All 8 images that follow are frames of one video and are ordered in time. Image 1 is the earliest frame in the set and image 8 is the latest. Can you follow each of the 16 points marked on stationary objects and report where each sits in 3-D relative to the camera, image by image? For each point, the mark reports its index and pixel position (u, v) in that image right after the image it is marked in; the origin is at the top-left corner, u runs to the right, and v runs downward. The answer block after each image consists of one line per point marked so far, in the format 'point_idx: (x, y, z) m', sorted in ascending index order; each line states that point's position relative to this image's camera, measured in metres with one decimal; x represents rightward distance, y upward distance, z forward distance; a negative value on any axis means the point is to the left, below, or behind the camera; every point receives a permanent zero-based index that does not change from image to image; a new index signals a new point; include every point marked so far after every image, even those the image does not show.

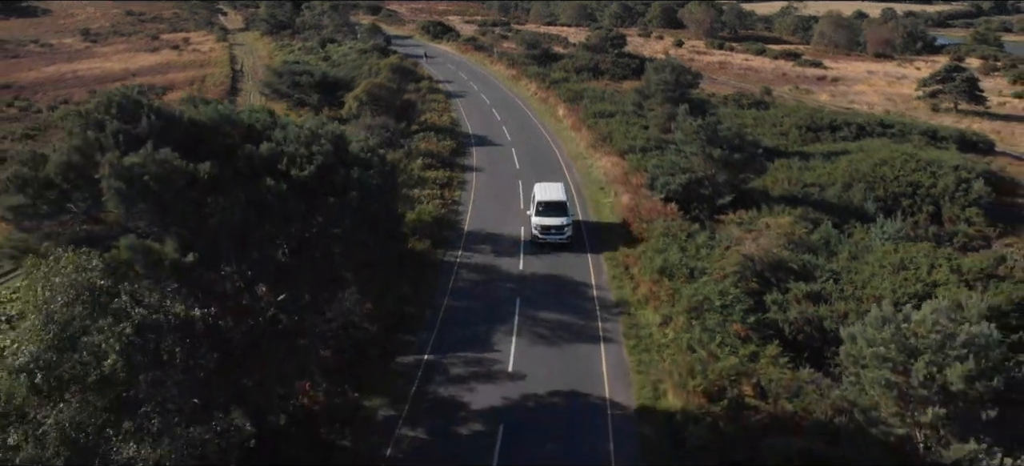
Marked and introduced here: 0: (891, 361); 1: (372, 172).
0: (+8.3, -2.6, +17.0) m
1: (-3.6, +2.0, +20.6) m
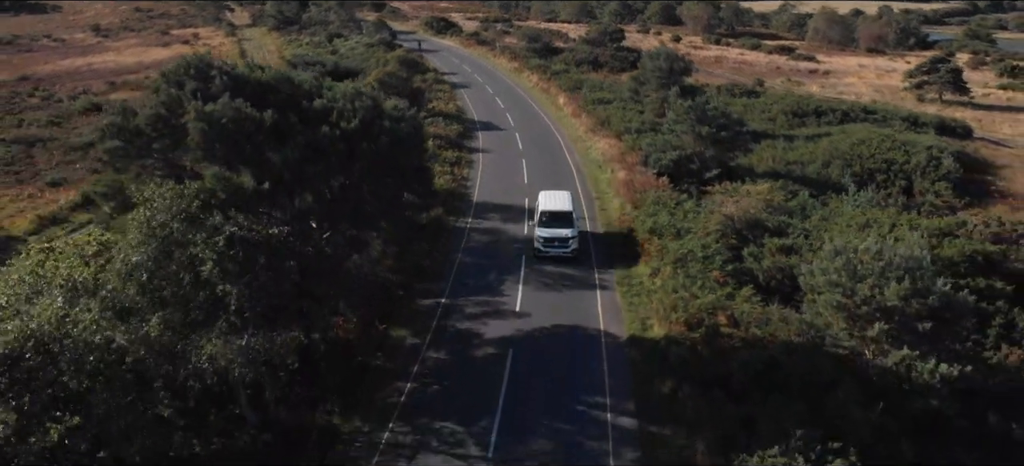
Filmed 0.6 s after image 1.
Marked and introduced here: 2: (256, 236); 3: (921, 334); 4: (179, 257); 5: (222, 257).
0: (+8.5, -1.2, +20.0) m
1: (-3.3, +3.4, +23.6) m
2: (-5.4, +0.1, +16.7) m
3: (+10.0, -2.4, +19.2) m
4: (-6.7, -0.5, +15.5) m
5: (-5.9, -0.3, +15.7) m
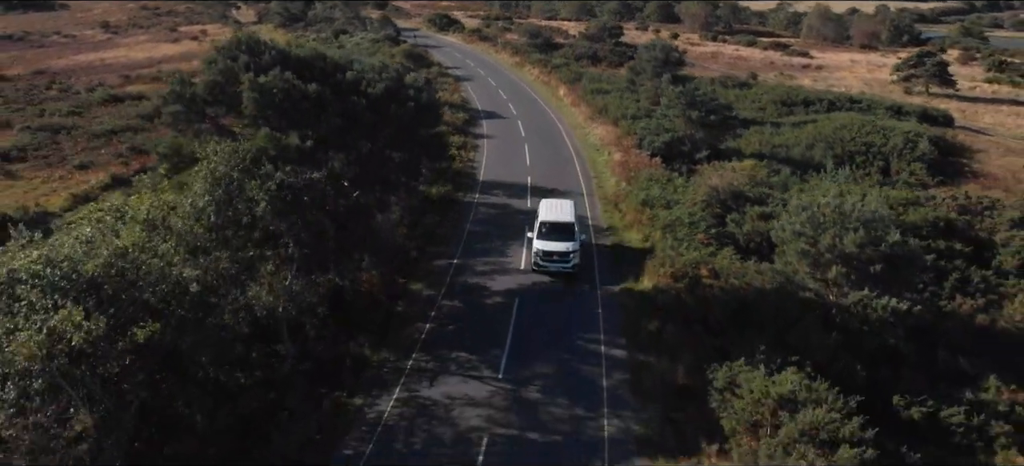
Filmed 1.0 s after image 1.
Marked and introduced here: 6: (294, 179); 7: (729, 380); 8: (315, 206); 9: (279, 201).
0: (+8.7, 0.0, +22.6) m
1: (-3.2, +4.6, +26.3) m
2: (-5.2, +1.4, +19.4) m
3: (+10.1, -1.2, +21.9) m
4: (-6.5, +0.8, +18.2) m
5: (-5.7, +0.9, +18.4) m
6: (-5.3, +1.5, +19.2) m
7: (+4.7, -3.1, +16.5) m
8: (-5.0, +0.8, +19.9) m
9: (-5.5, +0.9, +18.6) m
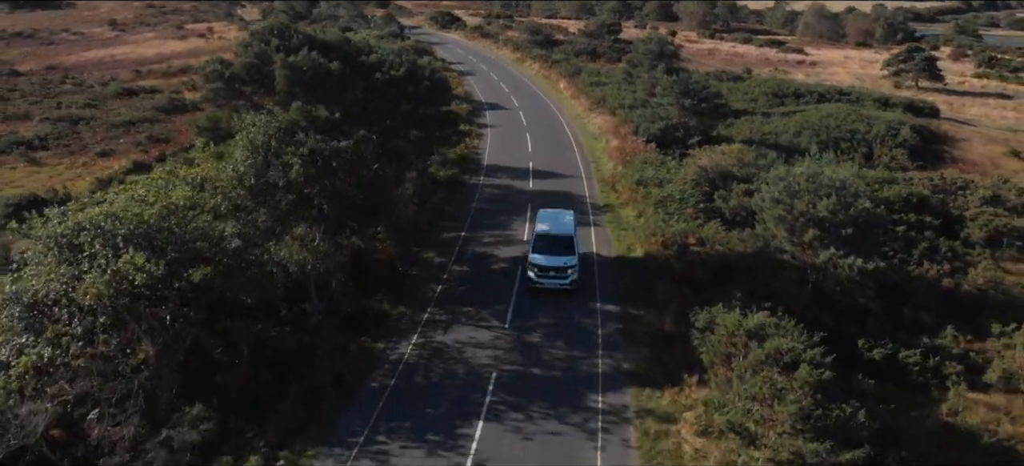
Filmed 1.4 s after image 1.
0: (+8.8, +1.0, +24.9) m
1: (-3.0, +5.6, +28.5) m
2: (-5.1, +2.4, +21.6) m
3: (+10.3, -0.1, +24.1) m
4: (-6.4, +1.8, +20.5) m
5: (-5.6, +1.9, +20.7) m
6: (-5.2, +2.5, +21.5) m
7: (+4.8, -2.1, +18.8) m
8: (-4.9, +1.8, +22.1) m
9: (-5.4, +1.9, +20.8) m
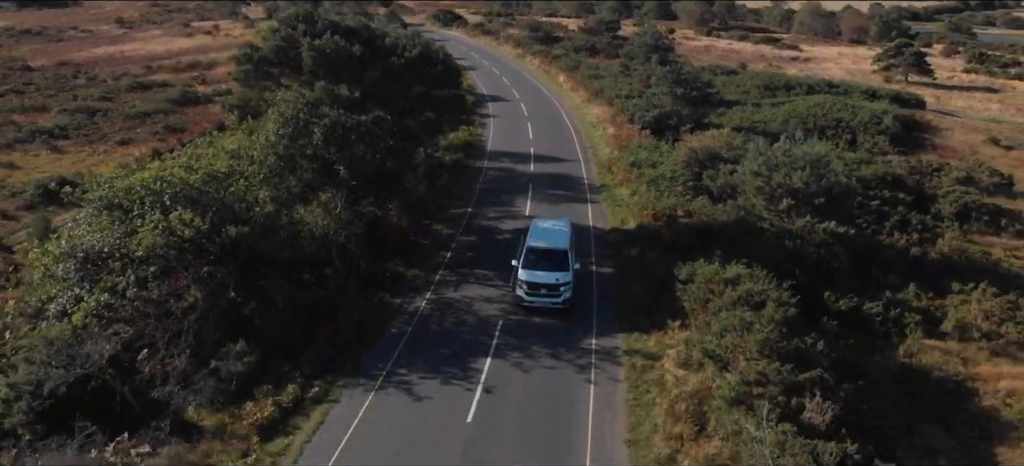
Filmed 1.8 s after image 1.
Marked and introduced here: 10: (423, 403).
0: (+8.9, +2.0, +27.1) m
1: (-2.9, +6.7, +30.8) m
2: (-5.0, +3.4, +23.9) m
3: (+10.4, +0.9, +26.4) m
4: (-6.2, +2.8, +22.7) m
5: (-5.5, +3.0, +22.9) m
6: (-5.1, +3.5, +23.8) m
7: (+4.9, -1.1, +21.0) m
8: (-4.8, +2.9, +24.4) m
9: (-5.3, +2.9, +23.1) m
10: (-2.1, -3.9, +17.6) m
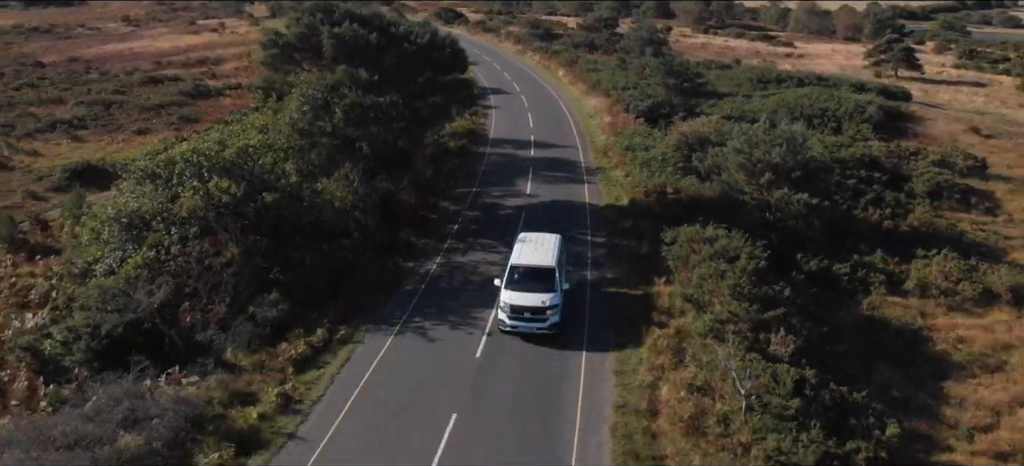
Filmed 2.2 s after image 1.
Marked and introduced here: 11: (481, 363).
0: (+9.0, +3.1, +29.4) m
1: (-2.9, +7.7, +33.1) m
2: (-4.9, +4.5, +26.1) m
3: (+10.4, +1.9, +28.7) m
4: (-6.2, +3.8, +25.0) m
5: (-5.4, +4.0, +25.2) m
6: (-5.0, +4.5, +26.0) m
7: (+5.0, 0.0, +23.3) m
8: (-4.7, +3.9, +26.6) m
9: (-5.2, +4.0, +25.4) m
10: (-2.0, -2.9, +19.8) m
11: (-0.8, -3.2, +18.9) m
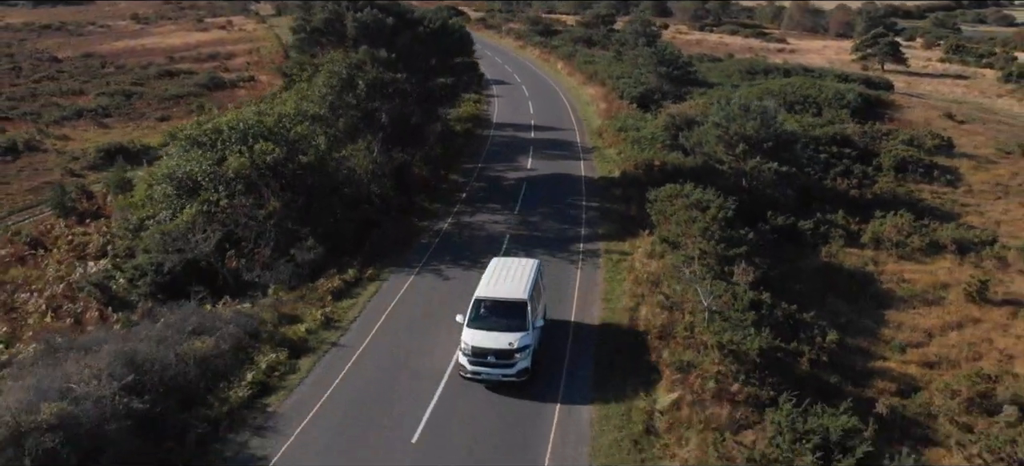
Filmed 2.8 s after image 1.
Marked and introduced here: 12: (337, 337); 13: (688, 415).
0: (+9.1, +4.5, +32.6) m
1: (-2.8, +9.1, +36.3) m
2: (-4.9, +5.9, +29.3) m
3: (+10.5, +3.4, +31.9) m
4: (-6.1, +5.3, +28.2) m
5: (-5.3, +5.4, +28.4) m
6: (-5.0, +6.0, +29.2) m
7: (+5.1, +1.4, +26.5) m
8: (-4.6, +5.3, +29.9) m
9: (-5.1, +5.4, +28.6) m
10: (-2.0, -1.5, +23.0) m
11: (-0.7, -1.8, +22.1) m
12: (-4.5, -2.7, +19.7) m
13: (+3.5, -3.7, +15.4) m
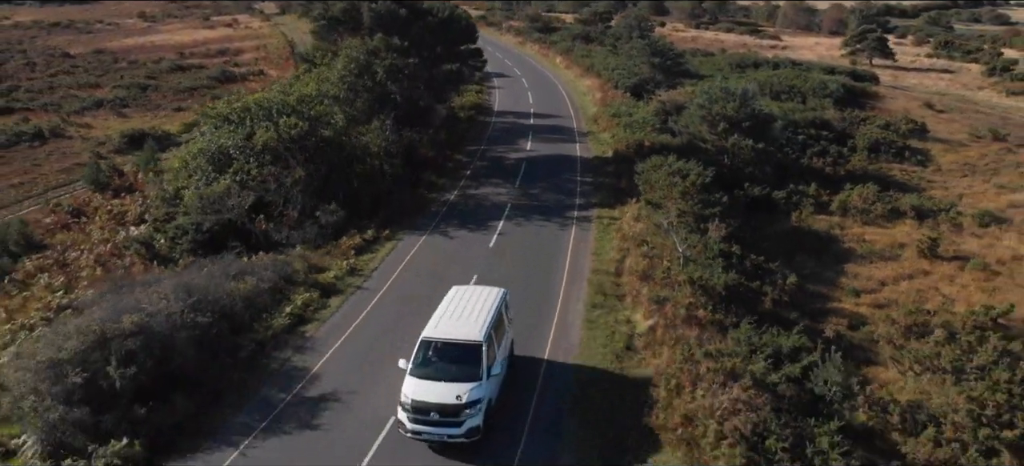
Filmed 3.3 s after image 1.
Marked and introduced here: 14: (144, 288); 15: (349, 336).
0: (+9.1, +5.7, +35.4) m
1: (-2.8, +10.4, +39.1) m
2: (-4.8, +7.1, +32.1) m
3: (+10.6, +4.6, +34.6) m
4: (-6.1, +6.5, +31.0) m
5: (-5.3, +6.7, +31.2) m
6: (-4.9, +7.2, +32.0) m
7: (+5.1, +2.6, +29.3) m
8: (-4.6, +6.6, +32.6) m
9: (-5.1, +6.6, +31.3) m
10: (-1.9, -0.2, +25.8) m
11: (-0.6, -0.5, +24.9) m
12: (-4.5, -1.4, +22.4) m
13: (+3.6, -2.4, +18.1) m
14: (-9.5, -1.4, +19.6) m
15: (-4.2, -2.6, +19.4) m
